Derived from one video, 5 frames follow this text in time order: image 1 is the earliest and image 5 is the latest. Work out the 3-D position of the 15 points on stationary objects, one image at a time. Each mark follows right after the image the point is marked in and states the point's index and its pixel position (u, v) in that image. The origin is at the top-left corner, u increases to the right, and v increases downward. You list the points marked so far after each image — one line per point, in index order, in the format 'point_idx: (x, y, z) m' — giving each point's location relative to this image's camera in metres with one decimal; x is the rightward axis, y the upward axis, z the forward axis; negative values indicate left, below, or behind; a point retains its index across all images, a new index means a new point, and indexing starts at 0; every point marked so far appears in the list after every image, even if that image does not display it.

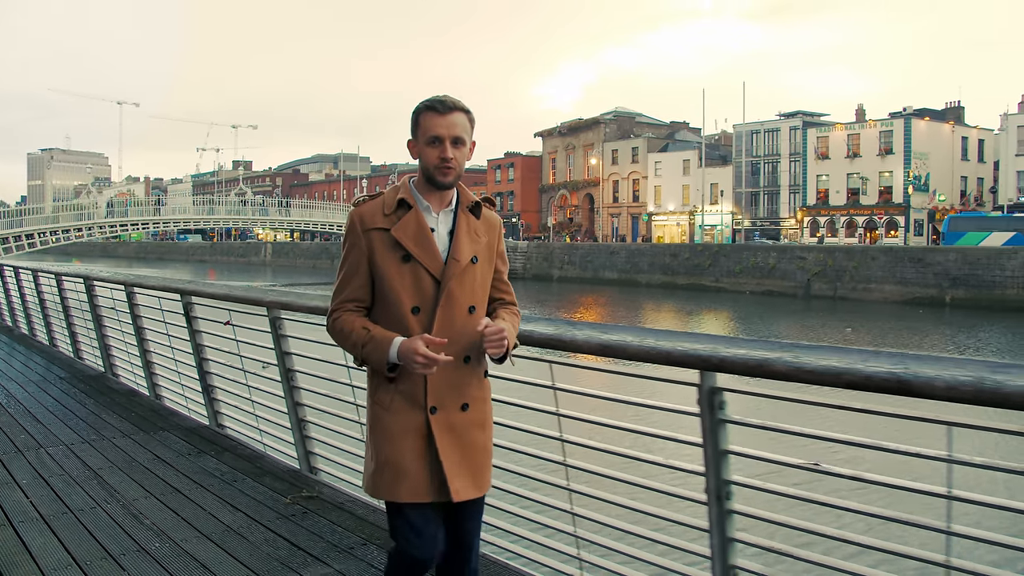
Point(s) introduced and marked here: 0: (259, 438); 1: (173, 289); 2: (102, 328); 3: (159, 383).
0: (-1.4, -0.8, +4.7) m
1: (-2.2, 0.0, +5.4) m
2: (-3.4, -0.3, +6.9) m
3: (-2.5, -0.7, +5.9) m
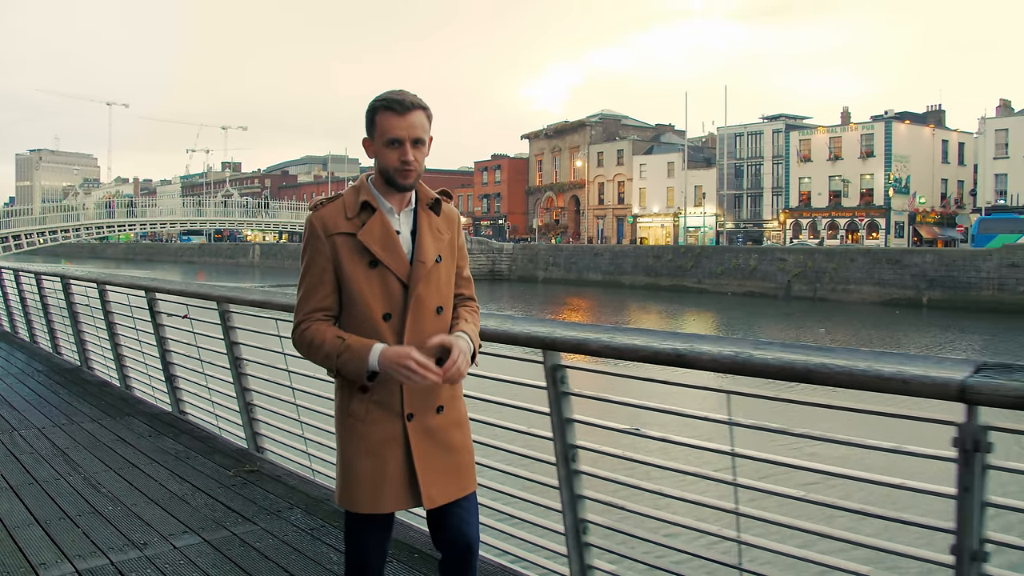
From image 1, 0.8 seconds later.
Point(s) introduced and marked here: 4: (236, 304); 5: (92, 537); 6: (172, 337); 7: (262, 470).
0: (-1.8, -0.8, +5.1) m
1: (-2.6, 0.0, +5.8) m
2: (-3.8, -0.3, +7.4) m
3: (-2.9, -0.7, +6.4) m
4: (-1.5, -0.1, +4.6) m
5: (-1.6, -1.0, +3.3) m
6: (-2.2, -0.3, +5.5) m
7: (-1.3, -0.9, +4.2) m
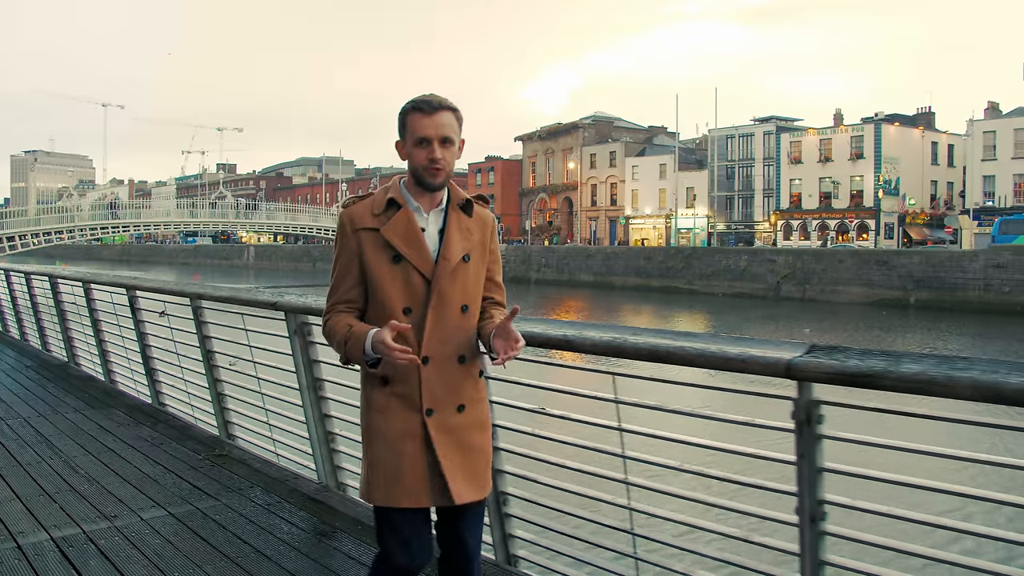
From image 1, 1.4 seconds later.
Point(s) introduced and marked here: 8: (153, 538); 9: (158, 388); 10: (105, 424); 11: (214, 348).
0: (-2.1, -0.8, +5.4) m
1: (-2.9, 0.0, +6.1) m
2: (-4.1, -0.3, +7.7) m
3: (-3.2, -0.7, +6.7) m
4: (-1.8, -0.1, +5.0) m
5: (-1.9, -1.0, +3.6) m
6: (-2.5, -0.3, +5.9) m
7: (-1.5, -0.9, +4.6) m
8: (-1.5, -1.0, +3.4) m
9: (-2.4, -0.7, +5.7) m
10: (-2.6, -0.9, +5.3) m
11: (-1.7, -0.4, +4.9) m
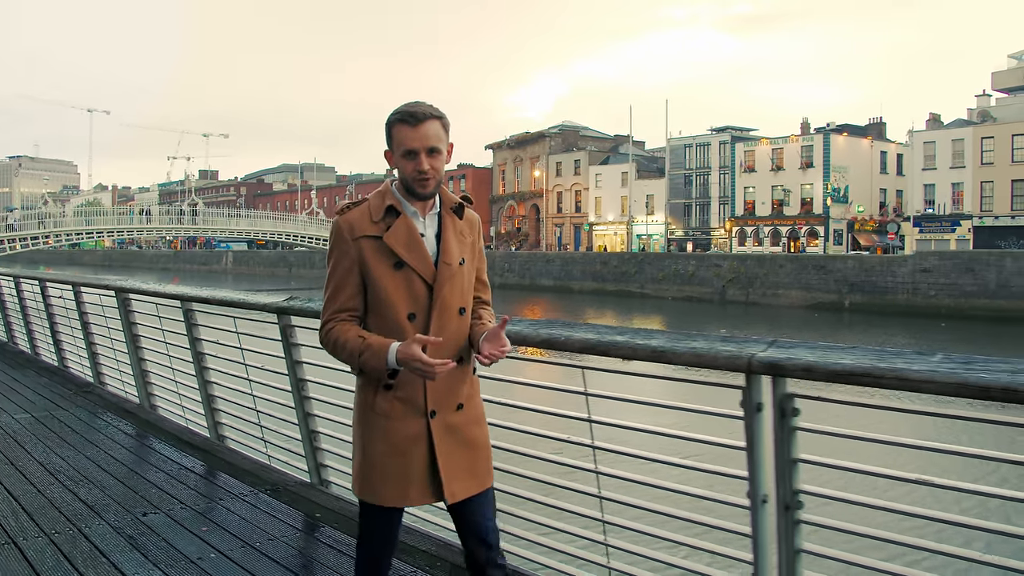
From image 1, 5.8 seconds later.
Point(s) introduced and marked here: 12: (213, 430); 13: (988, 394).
0: (-3.9, -0.7, +7.6) m
1: (-4.7, +0.1, +8.3) m
2: (-6.0, -0.3, +9.9) m
3: (-5.0, -0.6, +8.8) m
4: (-3.6, 0.0, +7.2) m
5: (-3.7, -0.9, +5.8) m
6: (-4.4, -0.2, +8.0) m
7: (-3.4, -0.8, +6.7) m
8: (-3.3, -0.9, +5.6) m
9: (-4.3, -0.6, +7.9) m
10: (-4.4, -0.8, +7.5) m
11: (-3.6, -0.3, +7.1) m
12: (-1.8, -0.9, +5.2) m
13: (+1.1, -0.2, +1.9) m
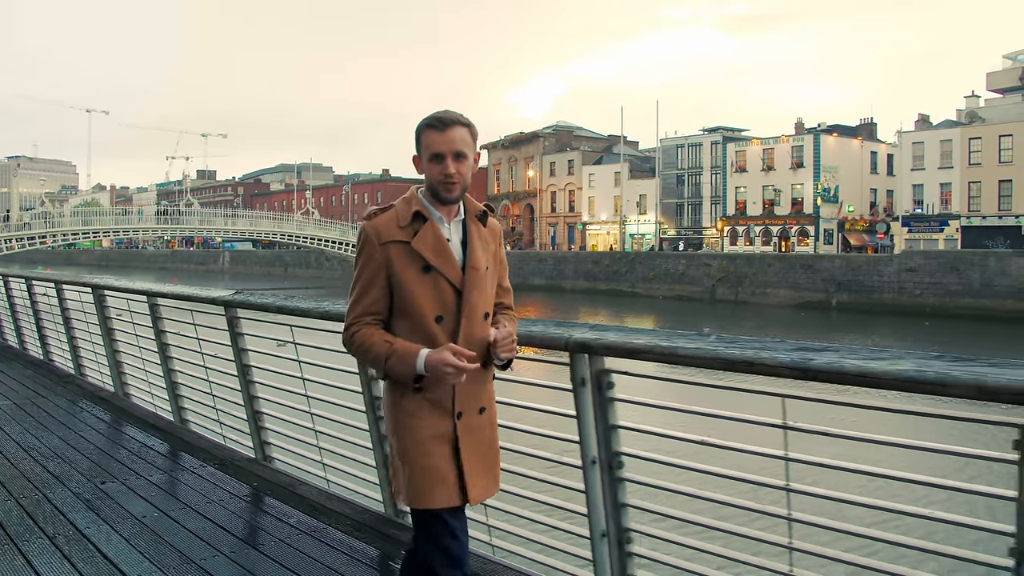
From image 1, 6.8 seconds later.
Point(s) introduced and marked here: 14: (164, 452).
0: (-4.4, -0.7, +8.1) m
1: (-5.2, +0.1, +8.8) m
2: (-6.4, -0.2, +10.4) m
3: (-5.5, -0.6, +9.4) m
4: (-4.1, 0.0, +7.7) m
5: (-4.2, -0.9, +6.3) m
6: (-4.8, -0.2, +8.6) m
7: (-3.8, -0.8, +7.3) m
8: (-3.7, -0.9, +6.1) m
9: (-4.7, -0.6, +8.4) m
10: (-4.9, -0.8, +8.0) m
11: (-4.0, -0.3, +7.6) m
12: (-2.3, -0.9, +5.7) m
13: (+0.6, -0.2, +2.4) m
14: (-2.2, -1.0, +5.2) m
